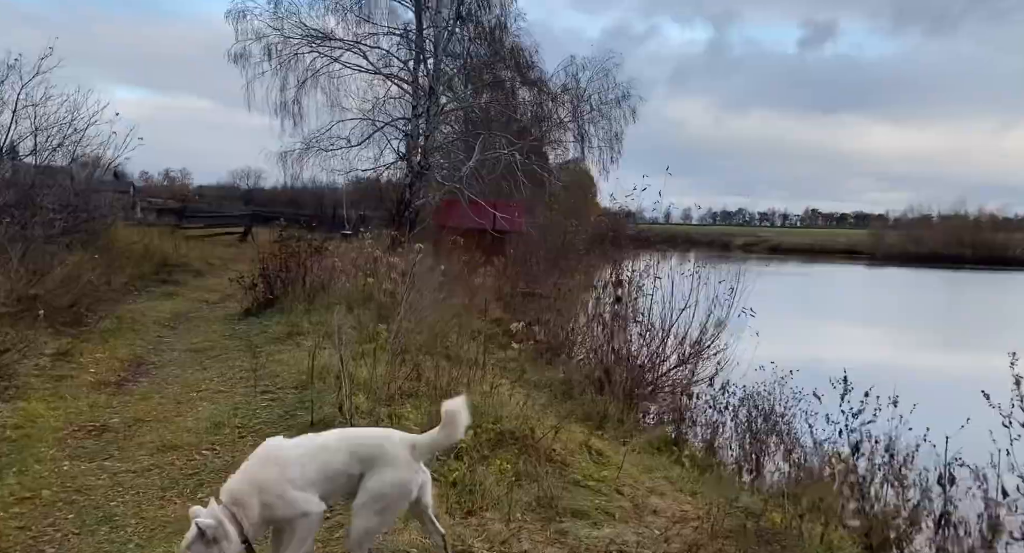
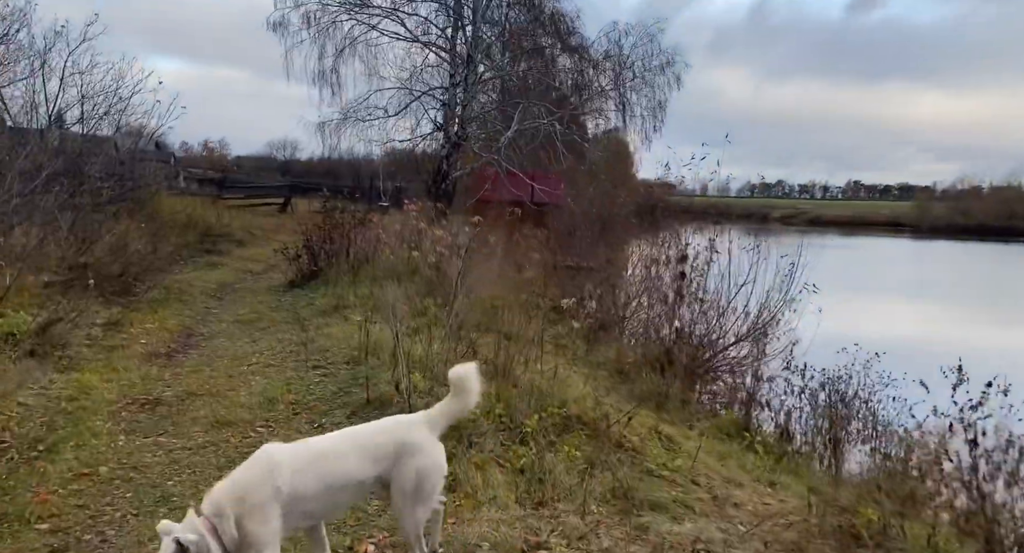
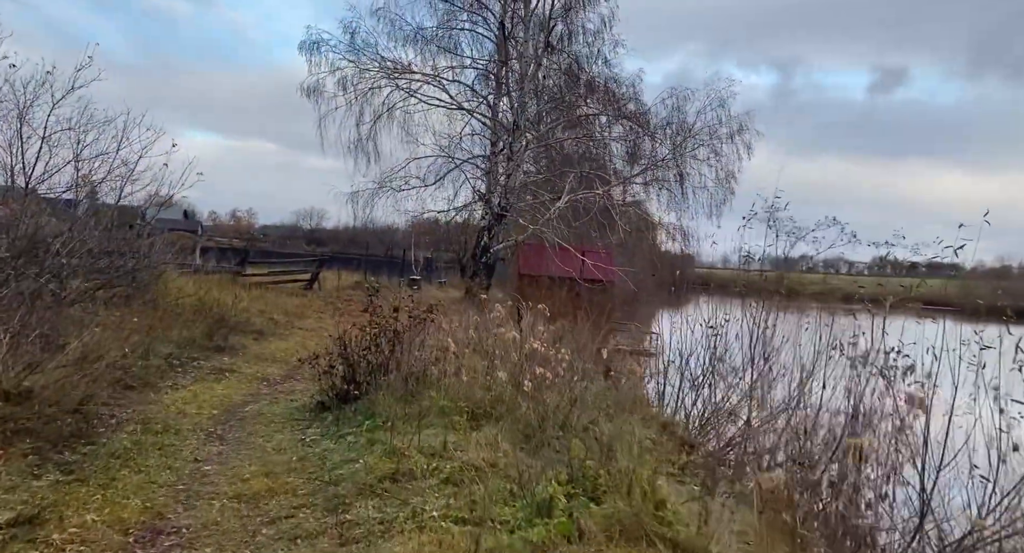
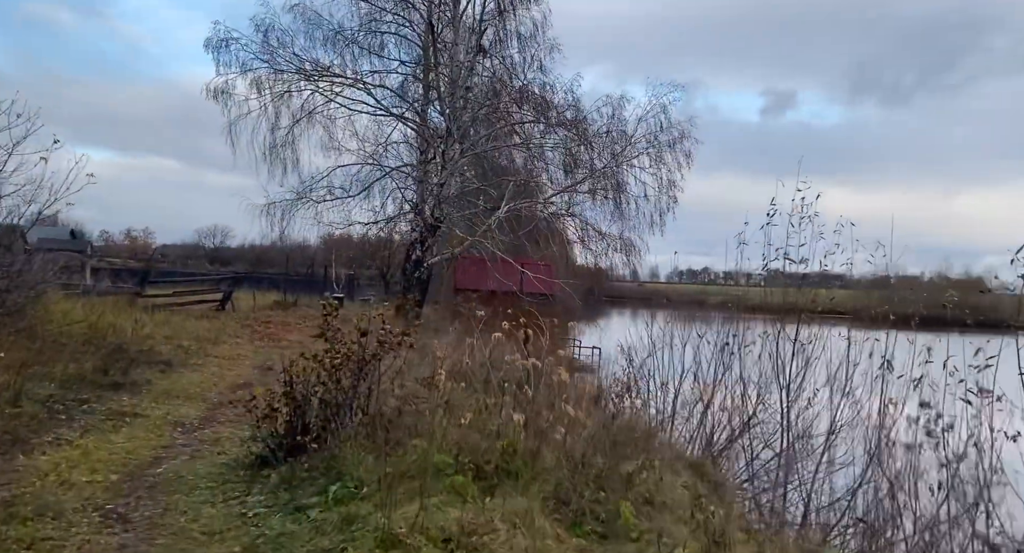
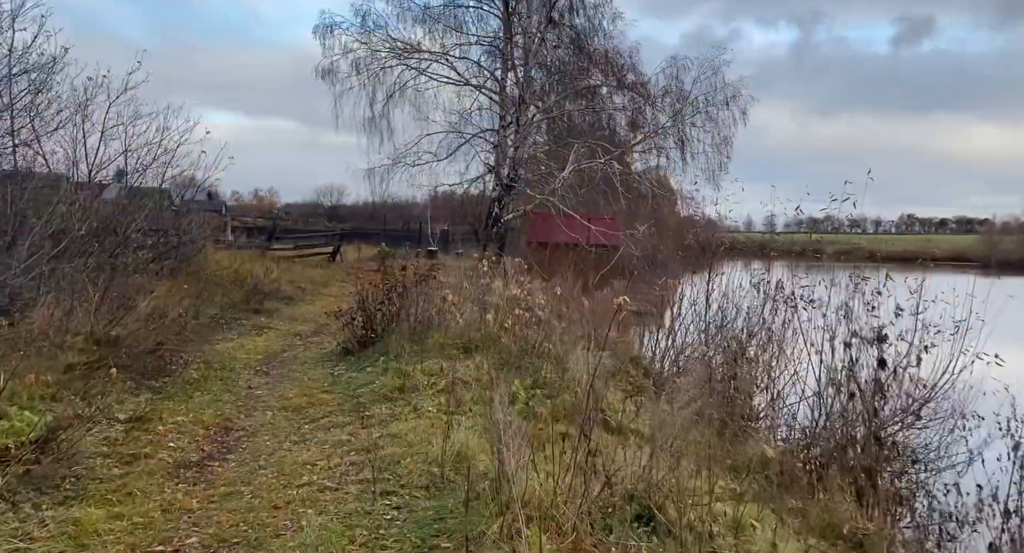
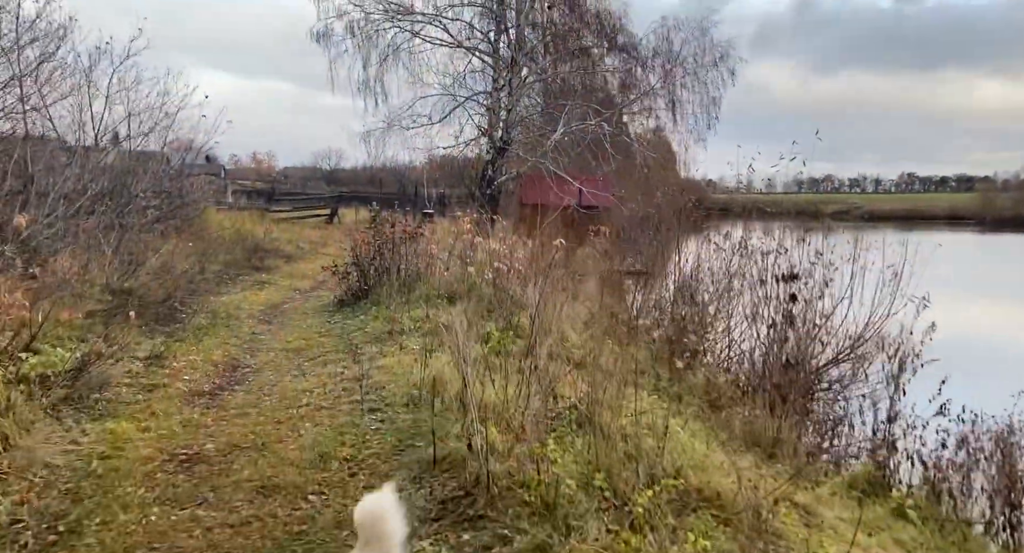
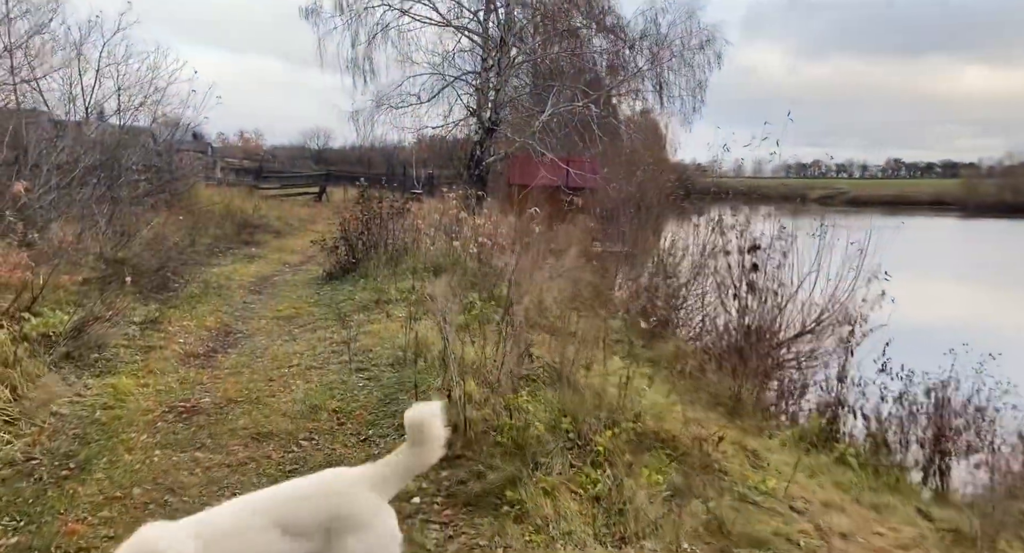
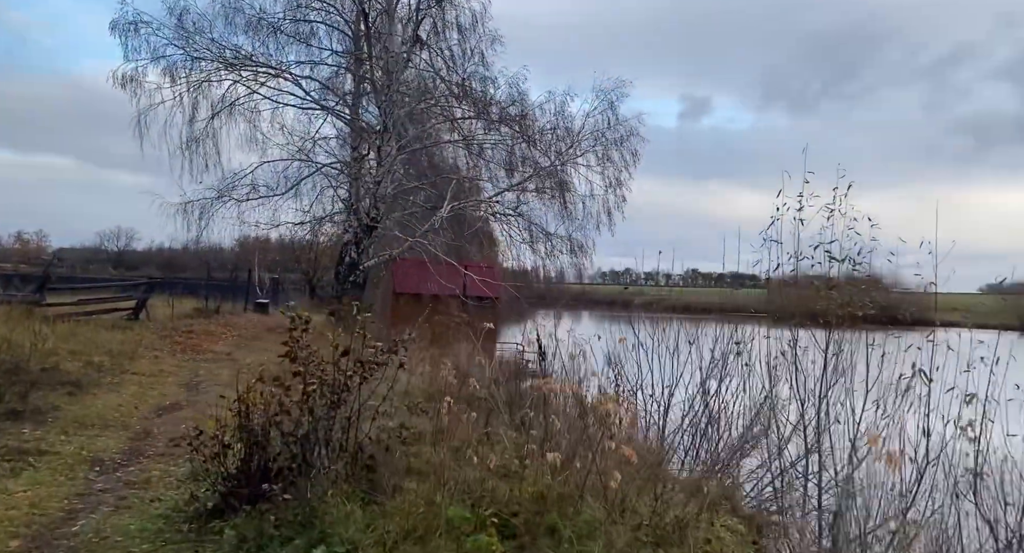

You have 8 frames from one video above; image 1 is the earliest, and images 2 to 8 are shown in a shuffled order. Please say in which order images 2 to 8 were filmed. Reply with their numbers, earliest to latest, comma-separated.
2, 7, 6, 5, 3, 4, 8
